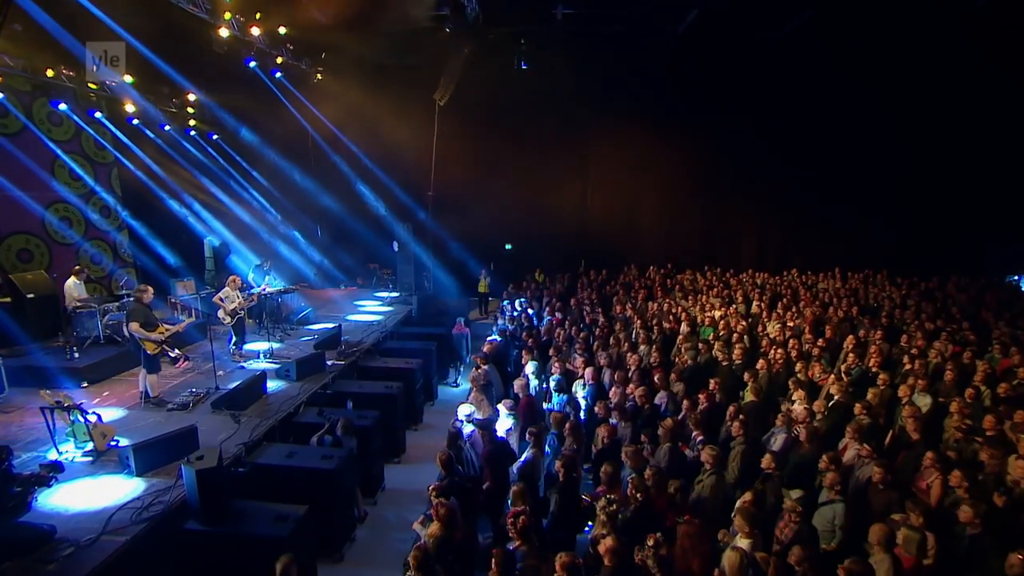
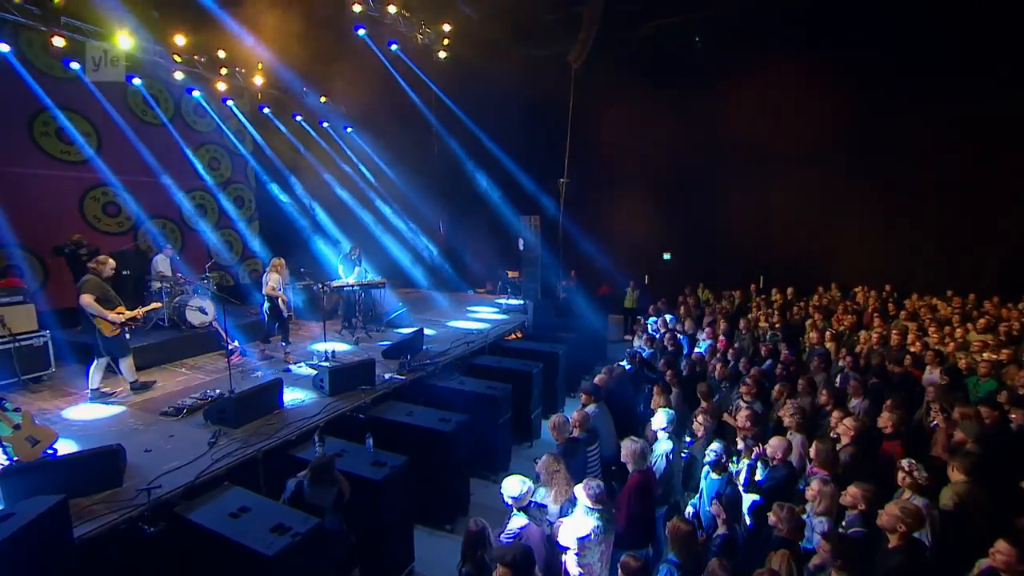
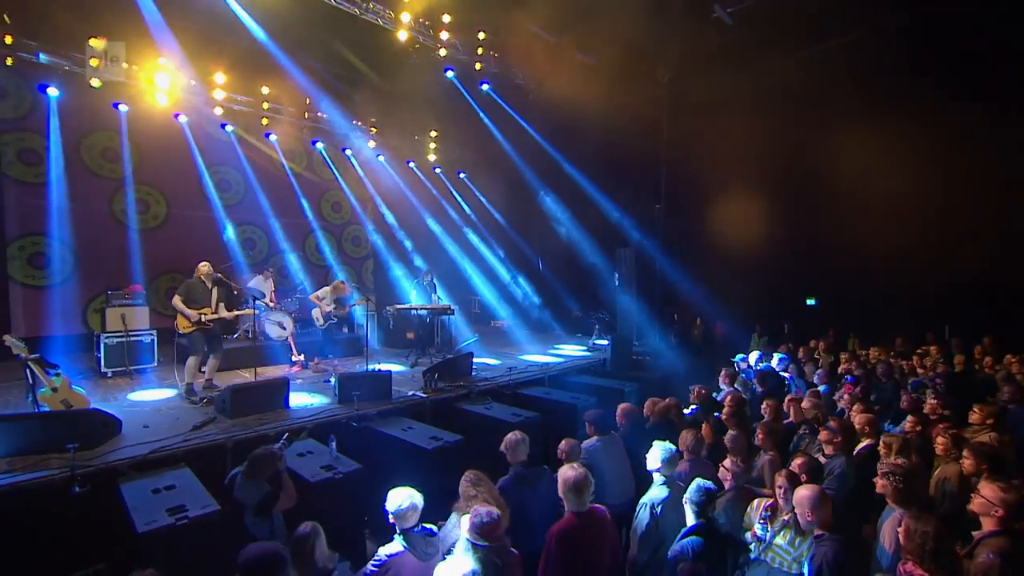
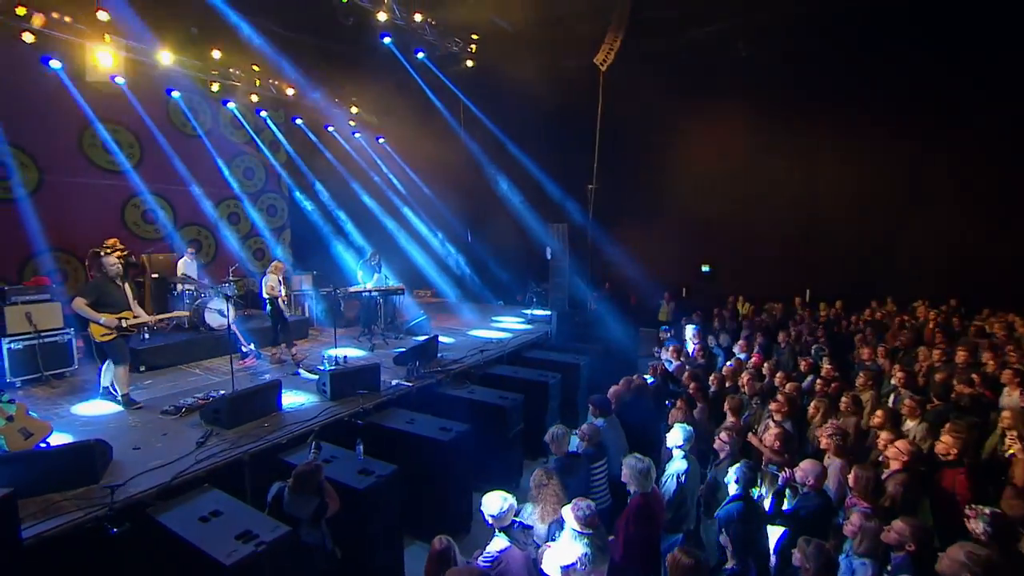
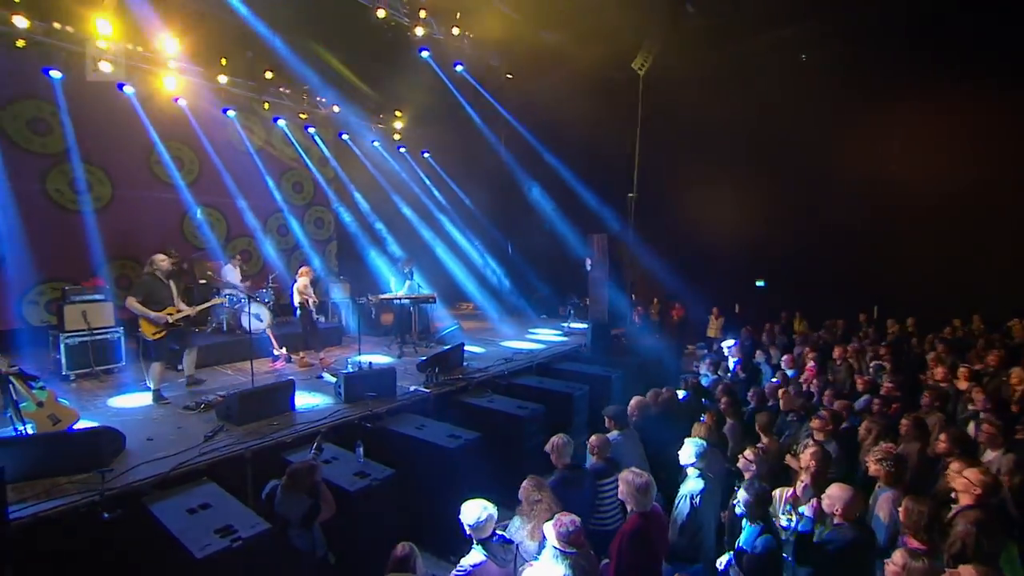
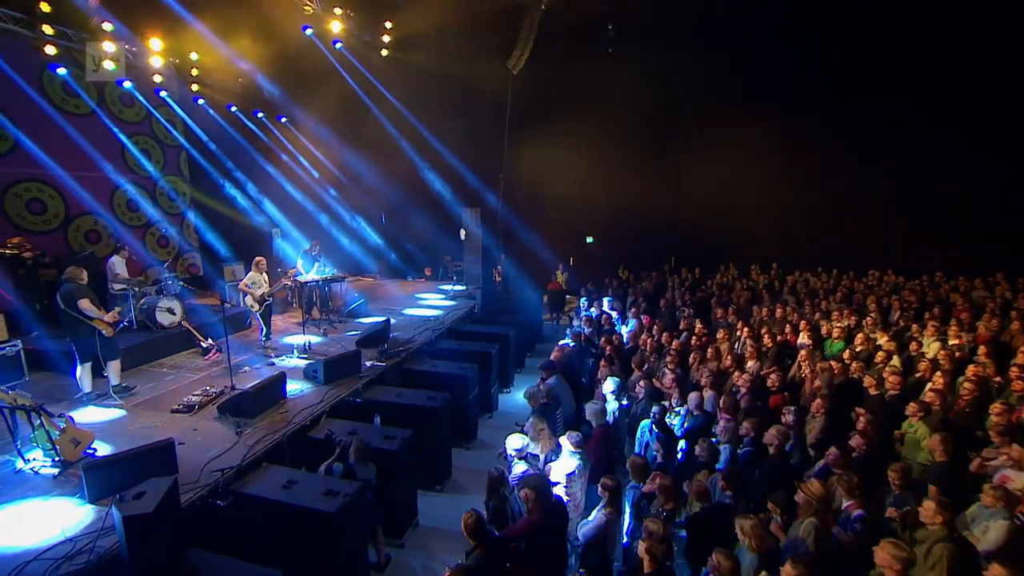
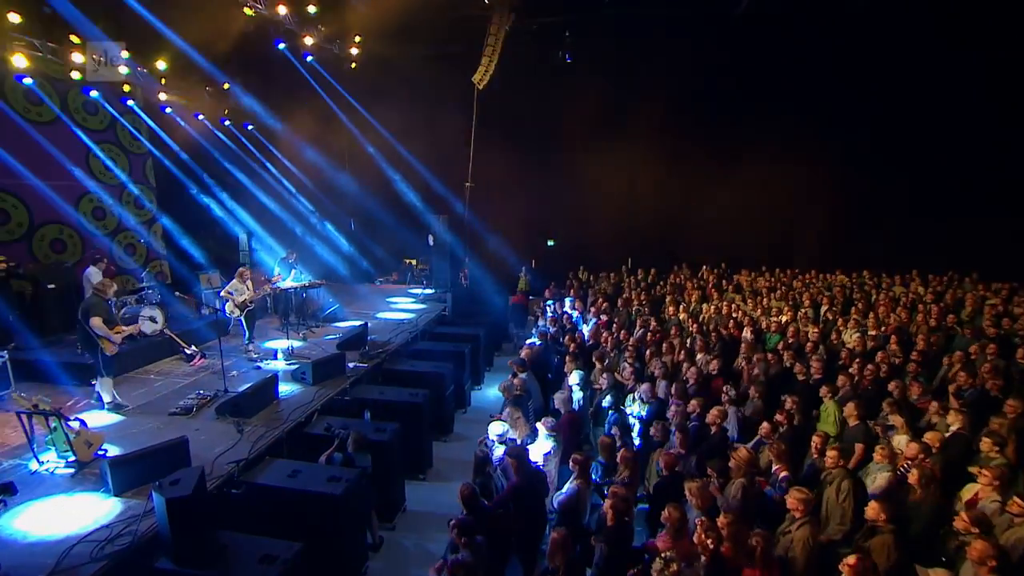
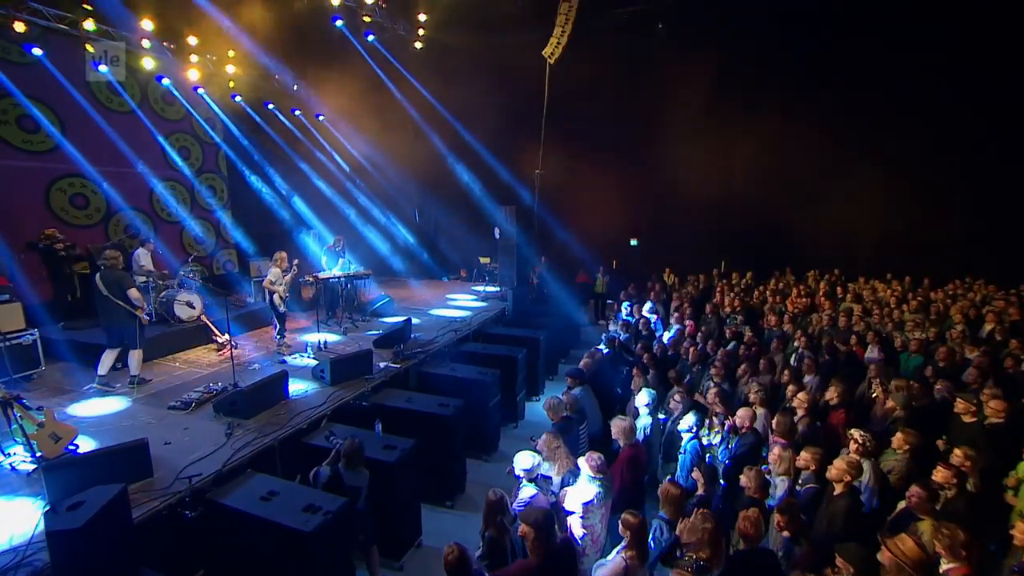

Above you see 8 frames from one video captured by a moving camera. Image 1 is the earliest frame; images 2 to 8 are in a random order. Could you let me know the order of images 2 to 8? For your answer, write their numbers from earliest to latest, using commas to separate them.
7, 6, 8, 2, 4, 5, 3
